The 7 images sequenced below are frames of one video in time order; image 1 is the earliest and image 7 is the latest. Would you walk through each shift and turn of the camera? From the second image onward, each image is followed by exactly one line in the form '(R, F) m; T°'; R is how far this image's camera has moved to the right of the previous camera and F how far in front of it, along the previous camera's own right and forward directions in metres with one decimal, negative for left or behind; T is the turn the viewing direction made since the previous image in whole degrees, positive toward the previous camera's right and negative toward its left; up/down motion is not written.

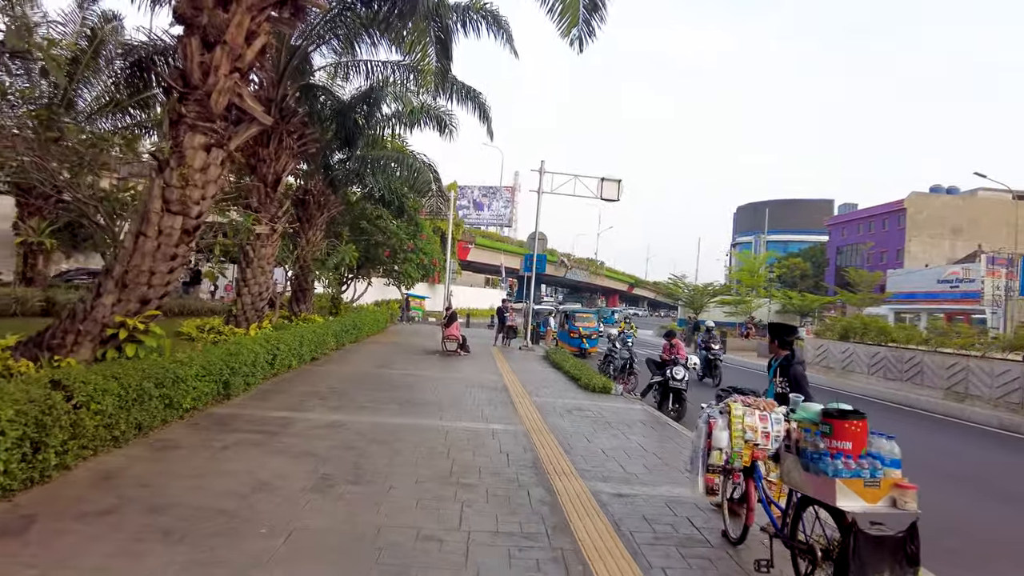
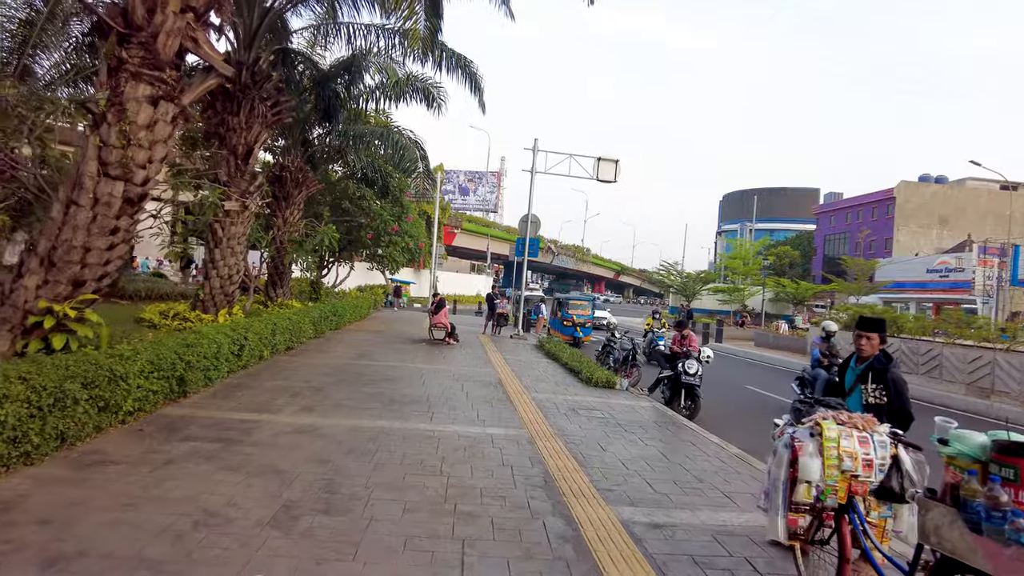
(-0.2, +1.0) m; +1°
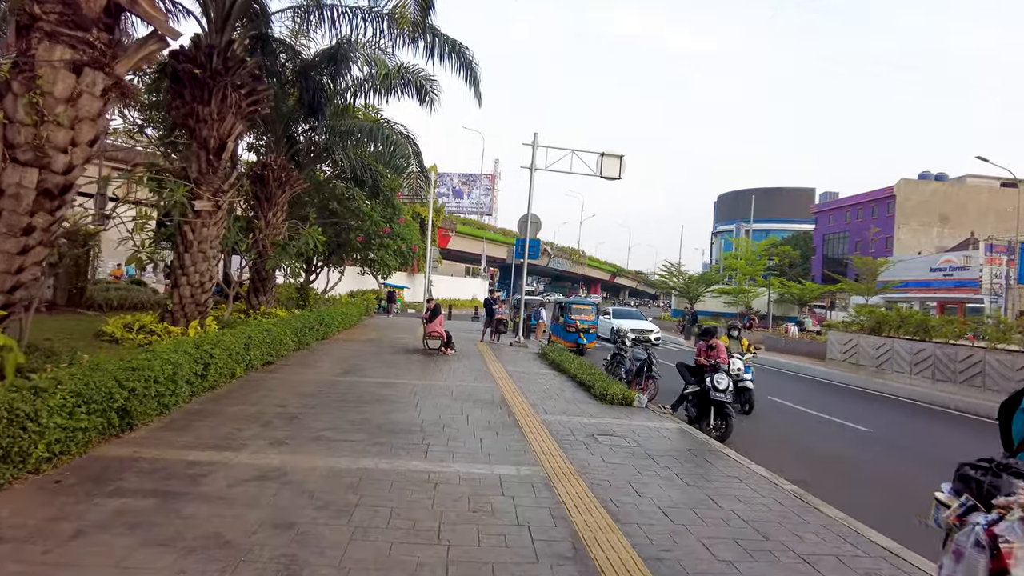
(-0.1, +1.1) m; 0°
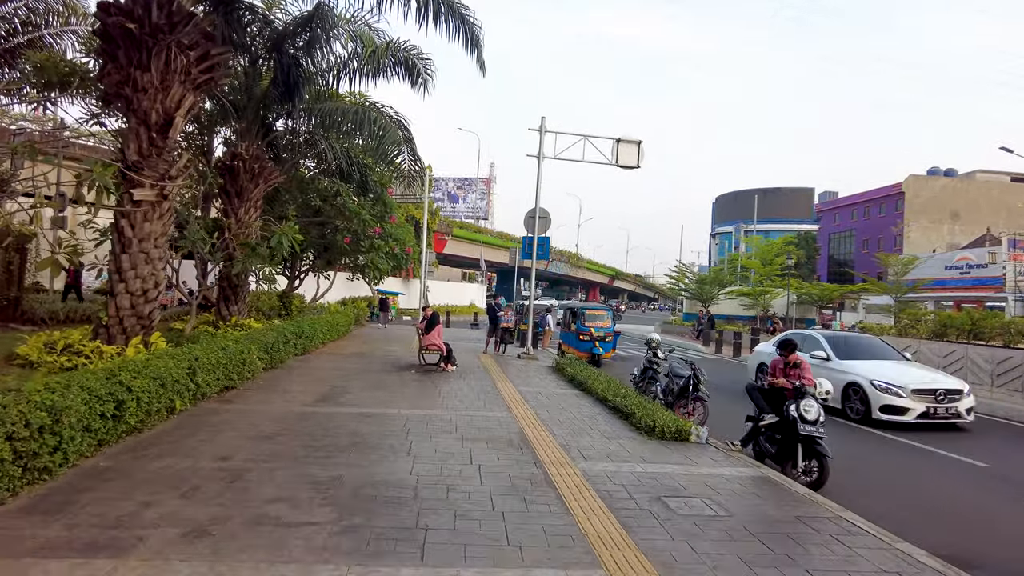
(-0.2, +1.9) m; 0°
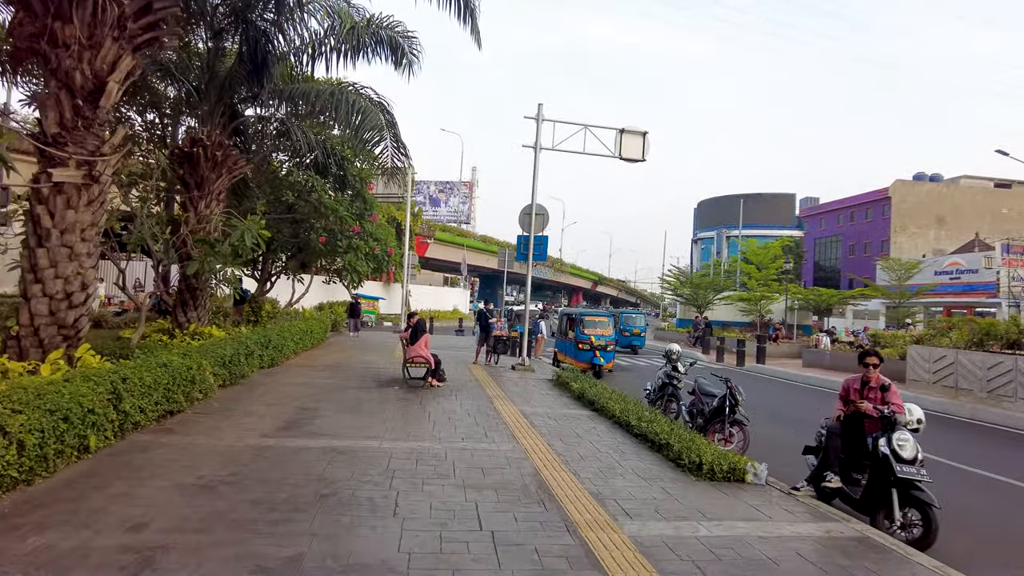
(-0.3, +1.4) m; +2°
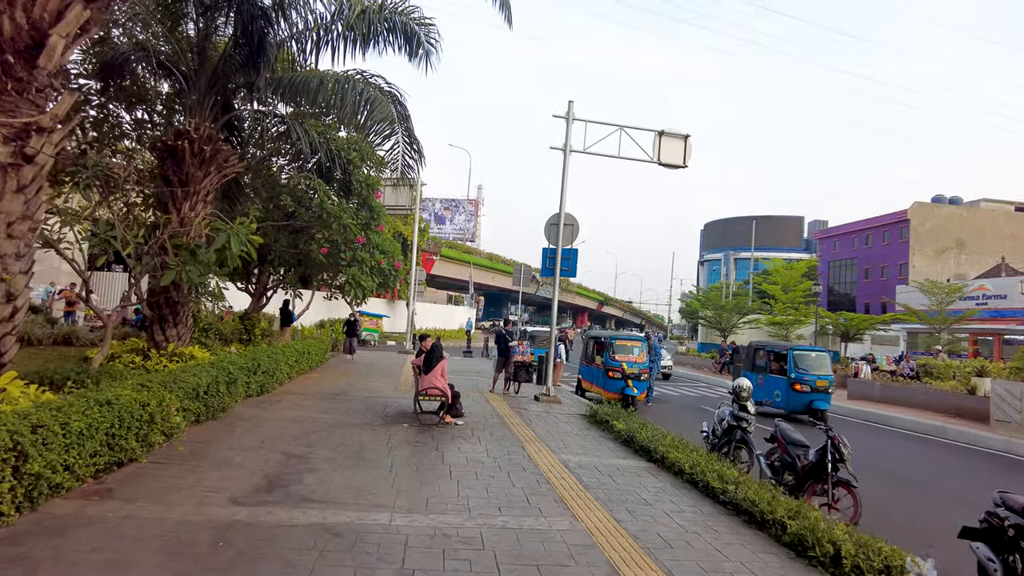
(-0.4, +1.6) m; 0°
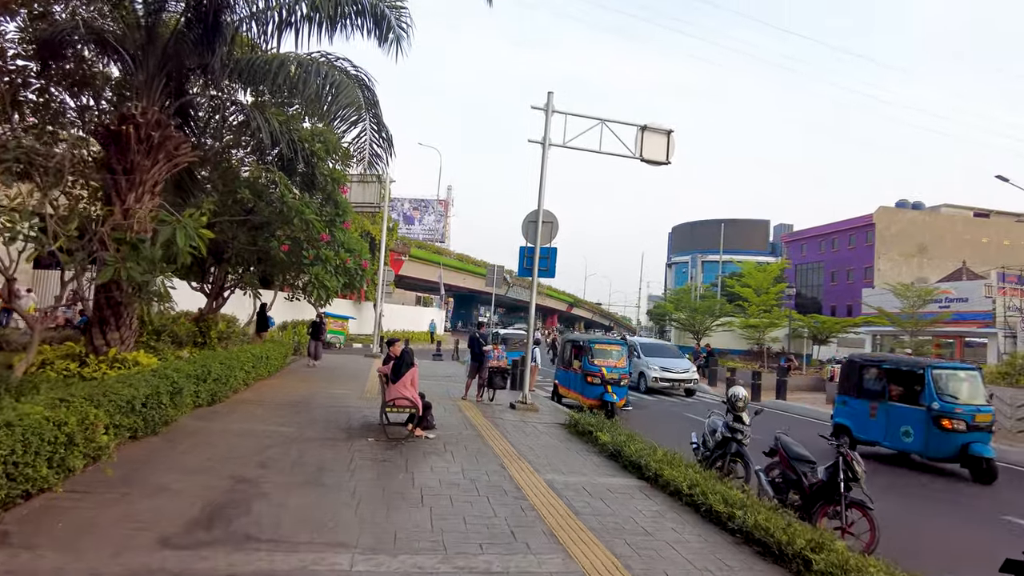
(-0.1, +0.7) m; +3°
